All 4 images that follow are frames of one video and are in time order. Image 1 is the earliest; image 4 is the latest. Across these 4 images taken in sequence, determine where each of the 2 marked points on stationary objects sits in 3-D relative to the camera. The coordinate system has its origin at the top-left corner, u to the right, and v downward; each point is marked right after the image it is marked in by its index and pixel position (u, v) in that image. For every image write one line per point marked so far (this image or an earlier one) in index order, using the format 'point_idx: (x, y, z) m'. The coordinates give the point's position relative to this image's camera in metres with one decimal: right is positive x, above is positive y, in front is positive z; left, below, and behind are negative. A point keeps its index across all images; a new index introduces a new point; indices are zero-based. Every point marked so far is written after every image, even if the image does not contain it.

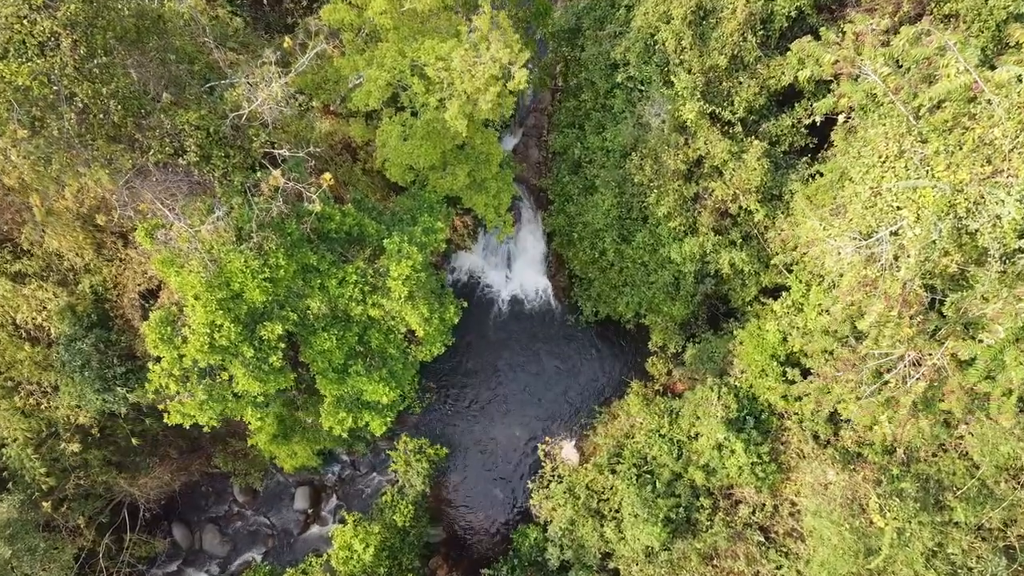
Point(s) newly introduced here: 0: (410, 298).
0: (-2.9, -0.3, +15.0) m
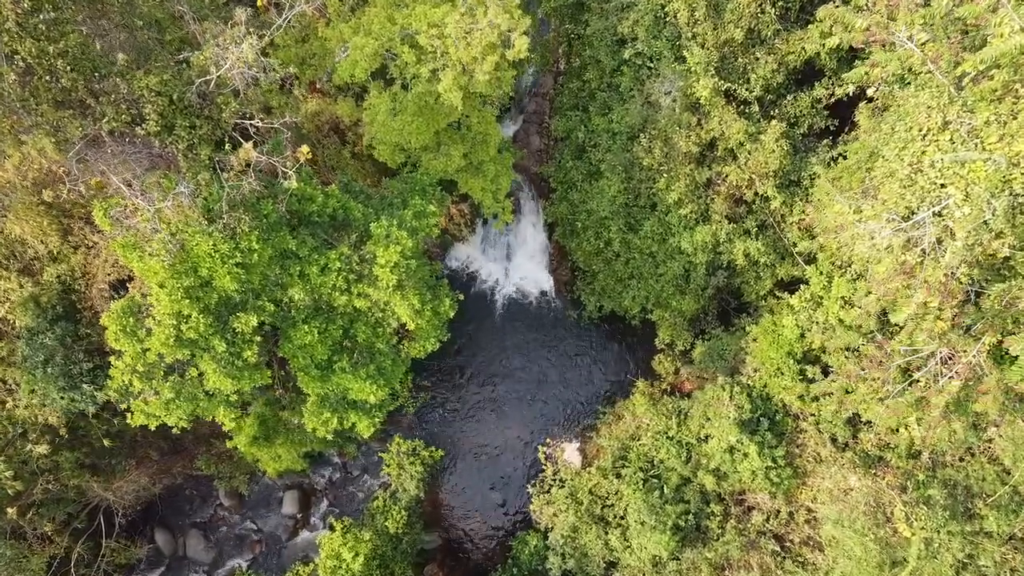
0: (-2.9, 0.0, +13.8) m
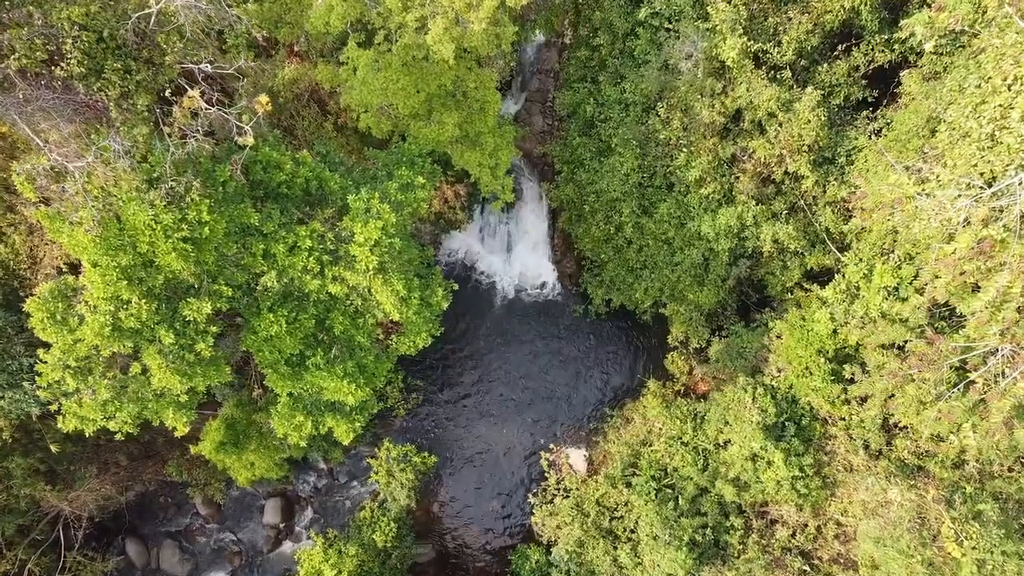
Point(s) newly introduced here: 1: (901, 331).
0: (-2.9, +0.4, +11.9) m
1: (+10.0, -1.1, +13.8) m
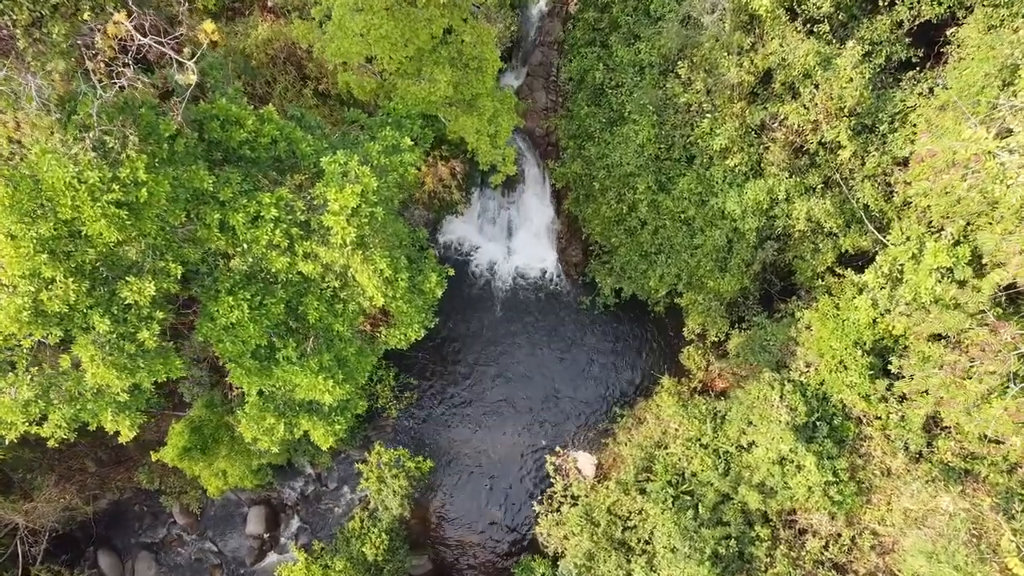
0: (-2.8, +0.8, +10.1) m
1: (+10.1, -0.7, +12.1) m
